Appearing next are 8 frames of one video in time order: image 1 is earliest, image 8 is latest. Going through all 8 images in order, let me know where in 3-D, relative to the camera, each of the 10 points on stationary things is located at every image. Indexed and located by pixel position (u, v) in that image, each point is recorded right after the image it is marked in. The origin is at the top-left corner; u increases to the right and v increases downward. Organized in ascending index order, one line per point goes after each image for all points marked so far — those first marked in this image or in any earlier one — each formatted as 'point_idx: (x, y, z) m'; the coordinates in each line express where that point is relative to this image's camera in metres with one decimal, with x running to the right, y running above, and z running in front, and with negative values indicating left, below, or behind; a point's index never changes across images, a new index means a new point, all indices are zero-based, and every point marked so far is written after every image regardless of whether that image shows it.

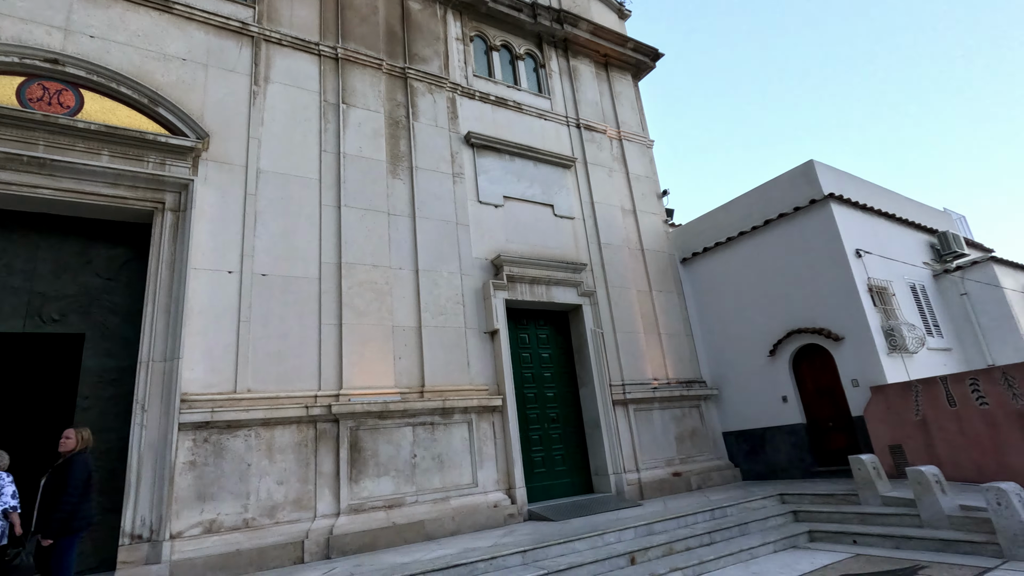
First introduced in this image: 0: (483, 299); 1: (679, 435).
0: (-0.5, -0.2, +9.7) m
1: (+3.3, -2.9, +10.7) m
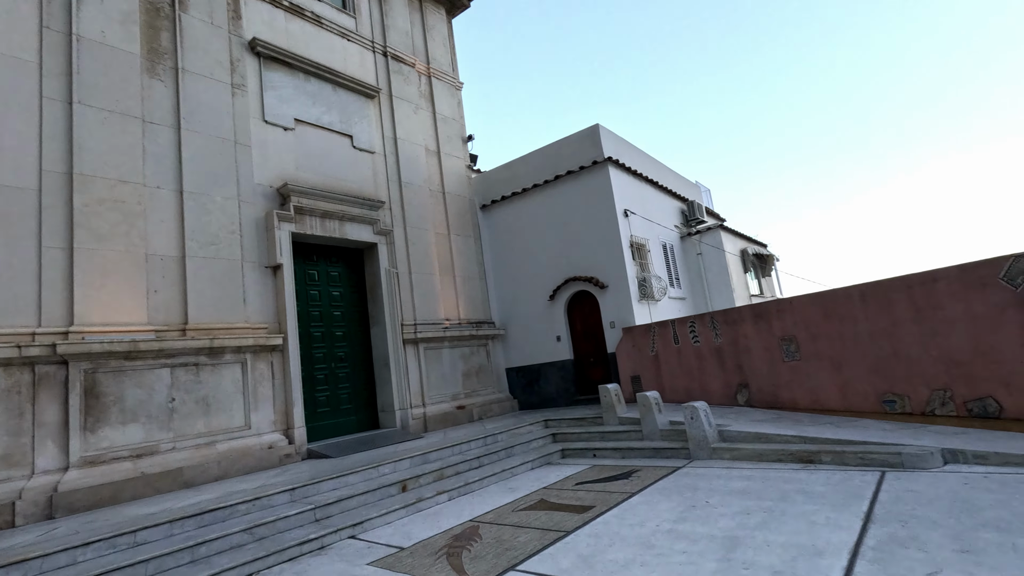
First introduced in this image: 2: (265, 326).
0: (-4.1, +1.0, +8.8) m
1: (-1.0, -1.8, +11.4) m
2: (-3.9, -0.6, +8.5) m
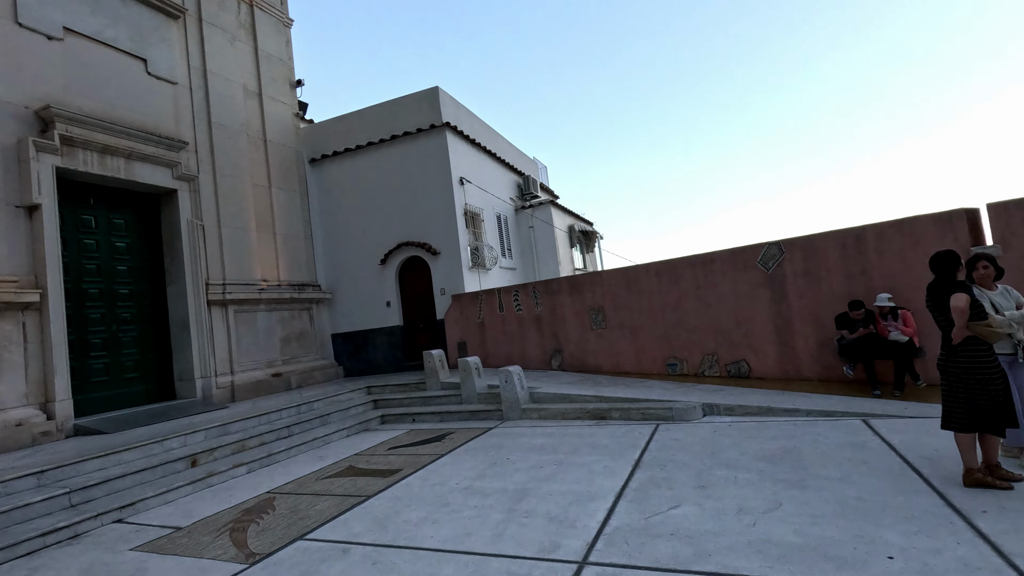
0: (-6.6, +1.7, +7.1) m
1: (-4.5, -1.0, +10.6) m
2: (-6.5, +0.1, +6.9) m
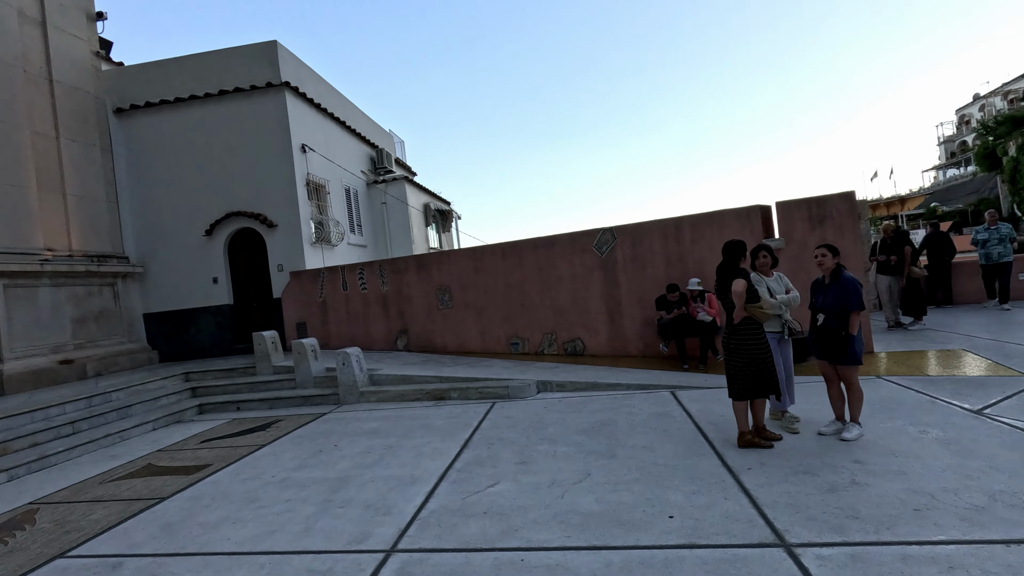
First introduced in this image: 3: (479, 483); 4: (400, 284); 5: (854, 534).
0: (-8.4, +2.1, +5.0) m
1: (-7.3, -0.5, +9.0) m
2: (-8.2, +0.5, +4.9) m
3: (-0.2, -1.4, +3.9) m
4: (-1.9, +0.1, +9.3) m
5: (+1.7, -1.3, +2.7) m
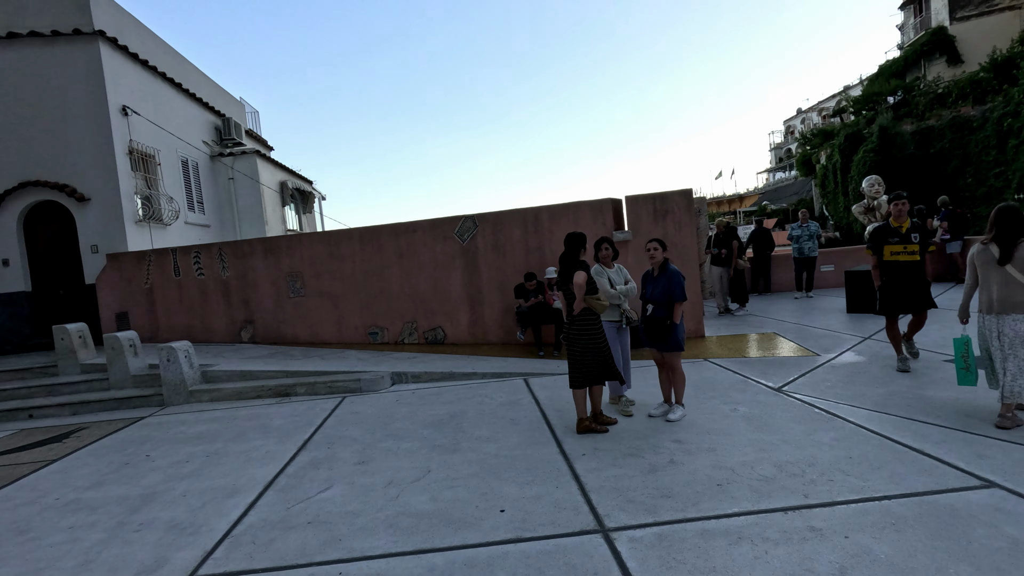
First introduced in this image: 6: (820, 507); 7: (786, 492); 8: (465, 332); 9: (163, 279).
0: (-9.6, +2.2, +2.8) m
1: (-9.4, -0.2, +7.0) m
2: (-9.4, +0.6, +2.8) m
3: (-1.4, -1.4, +3.6) m
4: (-4.2, +0.3, +8.4) m
5: (+0.8, -1.2, +2.9) m
6: (+1.7, -1.2, +2.9) m
7: (+1.6, -1.2, +3.1) m
8: (-0.7, -0.7, +8.2) m
9: (-5.5, +0.1, +8.5) m
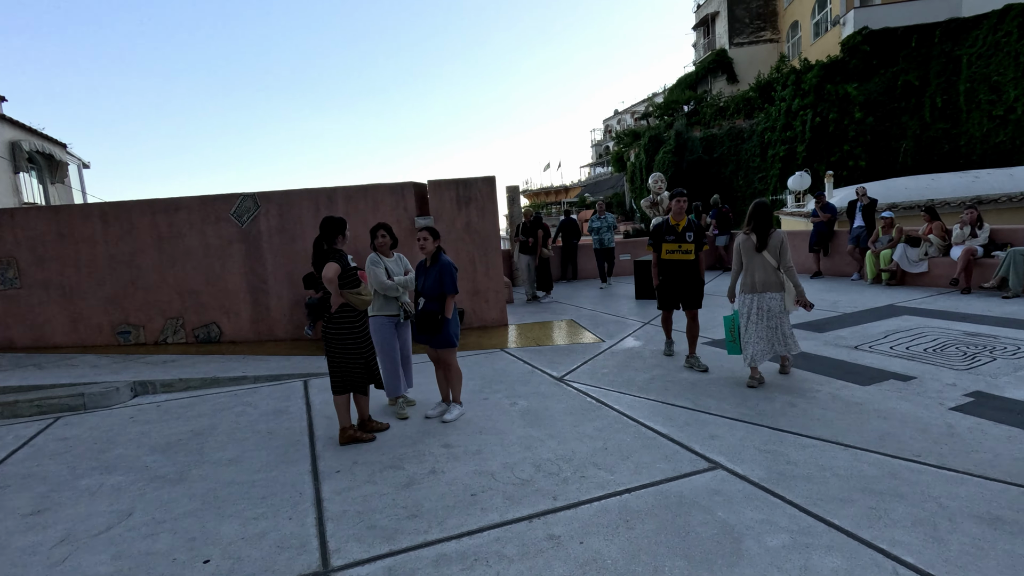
0: (-10.4, +2.1, -0.7) m
1: (-11.5, -0.2, +3.4) m
2: (-10.2, +0.5, -0.6) m
3: (-2.8, -1.3, +2.6) m
4: (-7.0, +0.4, +6.3) m
5: (-0.5, -1.2, +2.6) m
6: (+0.3, -1.2, +2.8) m
7: (+0.1, -1.1, +2.9) m
8: (-3.5, -0.5, +7.1) m
9: (-8.2, +0.2, +6.0) m
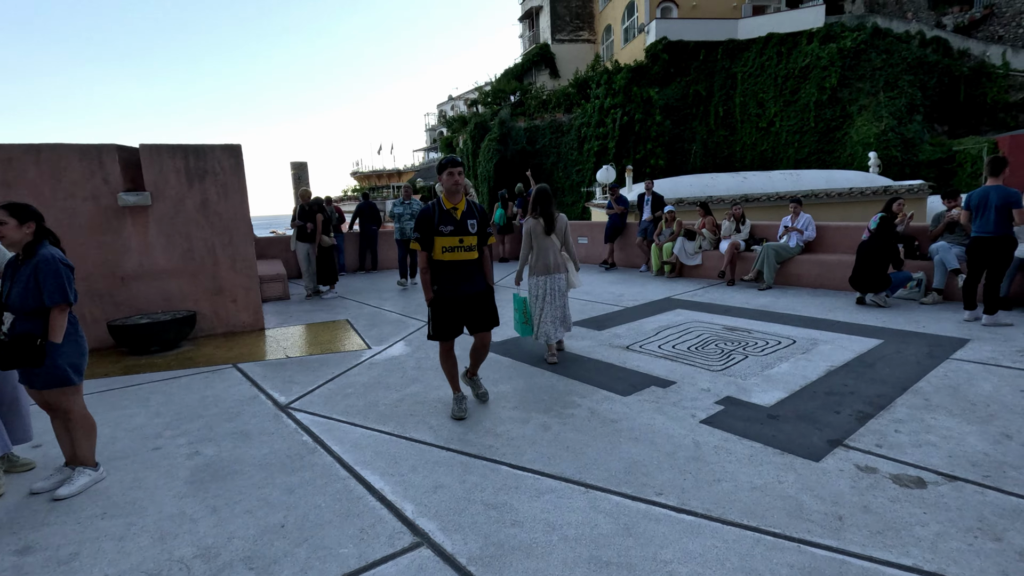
0: (-10.4, +1.8, -4.9) m
1: (-12.6, -0.4, -1.2) m
2: (-10.2, +0.2, -4.7) m
3: (-4.1, -1.5, +0.6) m
4: (-9.2, +0.3, +2.9) m
5: (-1.9, -1.3, +1.3) m
6: (-1.2, -1.2, +1.7) m
7: (-1.3, -1.2, +1.8) m
8: (-6.1, -0.5, +4.7) m
9: (-10.3, +0.1, +2.3) m
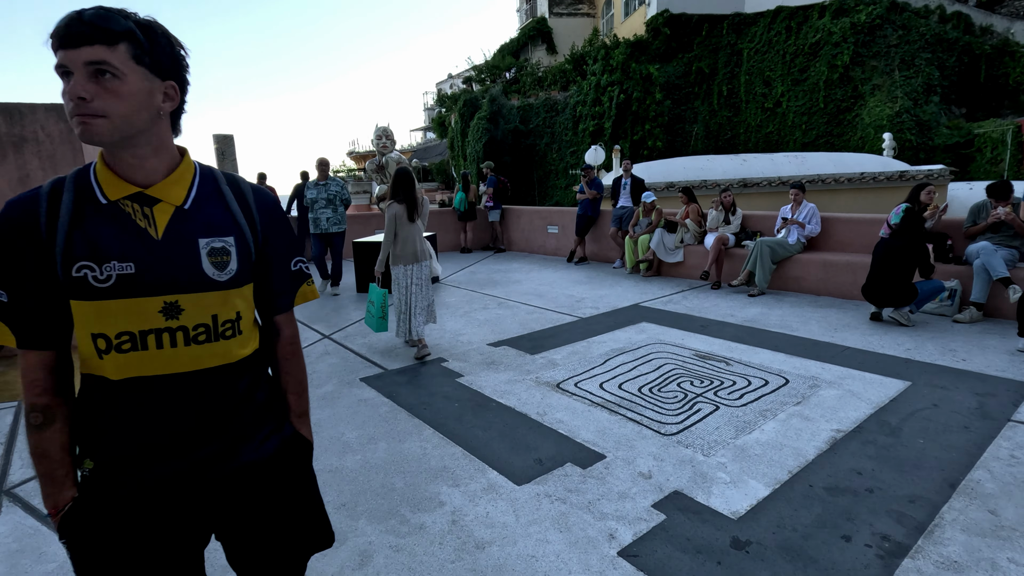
0: (-11.2, +1.5, -6.2) m
1: (-13.4, -0.6, -2.5) m
2: (-11.1, -0.1, -6.0) m
3: (-4.9, -1.6, -0.7) m
4: (-9.9, +0.3, +1.6) m
5: (-2.7, -1.5, -0.1) m
6: (-2.0, -1.4, +0.4) m
7: (-2.2, -1.4, +0.5) m
8: (-6.9, -0.6, +3.4) m
9: (-11.1, +0.1, +0.9) m
